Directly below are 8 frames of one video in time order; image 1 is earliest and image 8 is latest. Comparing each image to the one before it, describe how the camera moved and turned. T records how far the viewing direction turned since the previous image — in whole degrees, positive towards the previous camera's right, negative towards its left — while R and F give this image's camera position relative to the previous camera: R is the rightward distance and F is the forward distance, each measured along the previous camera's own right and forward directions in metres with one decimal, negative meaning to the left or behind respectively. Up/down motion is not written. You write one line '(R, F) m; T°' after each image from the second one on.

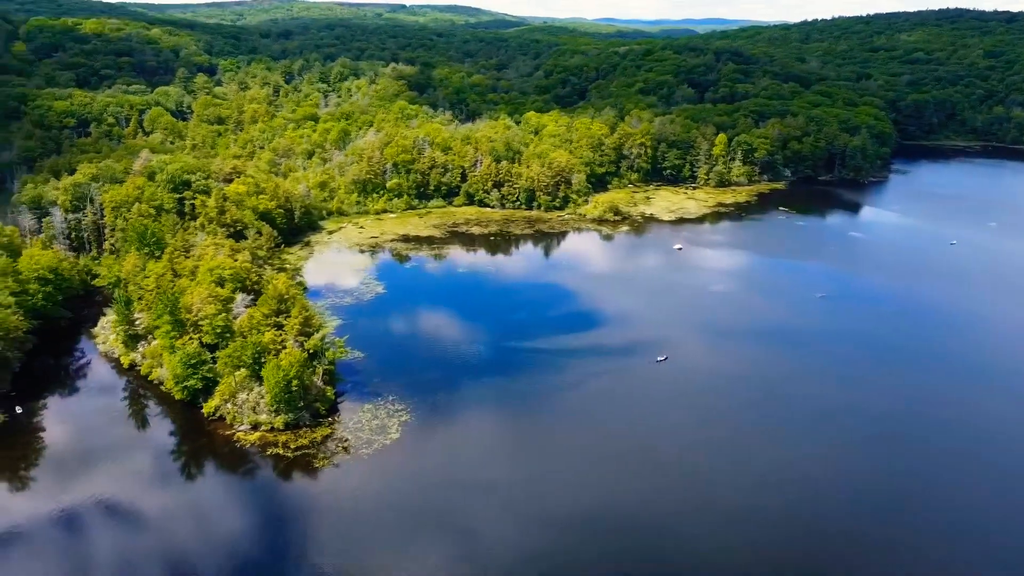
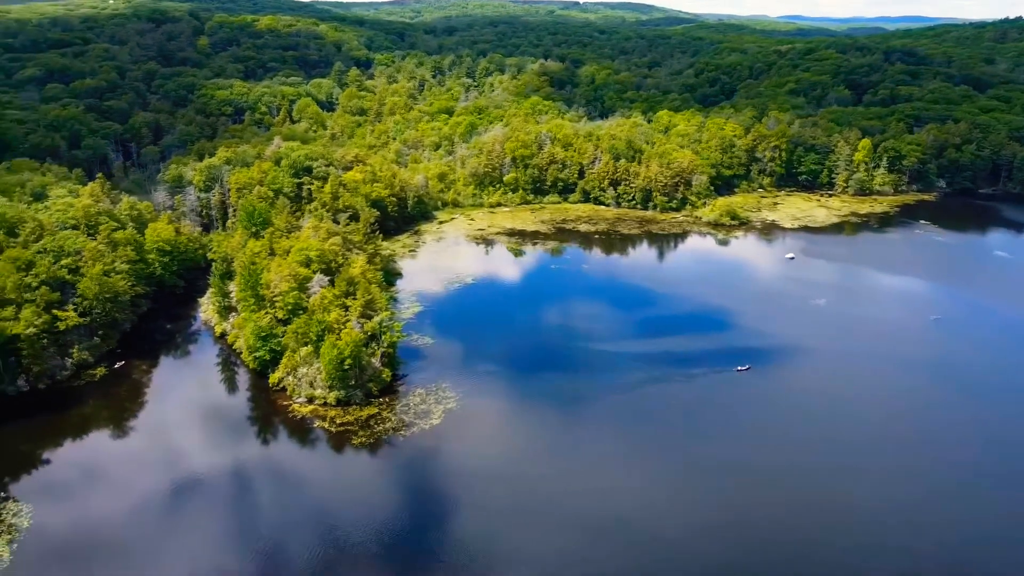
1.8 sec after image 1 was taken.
(+5.5, +0.5) m; -11°
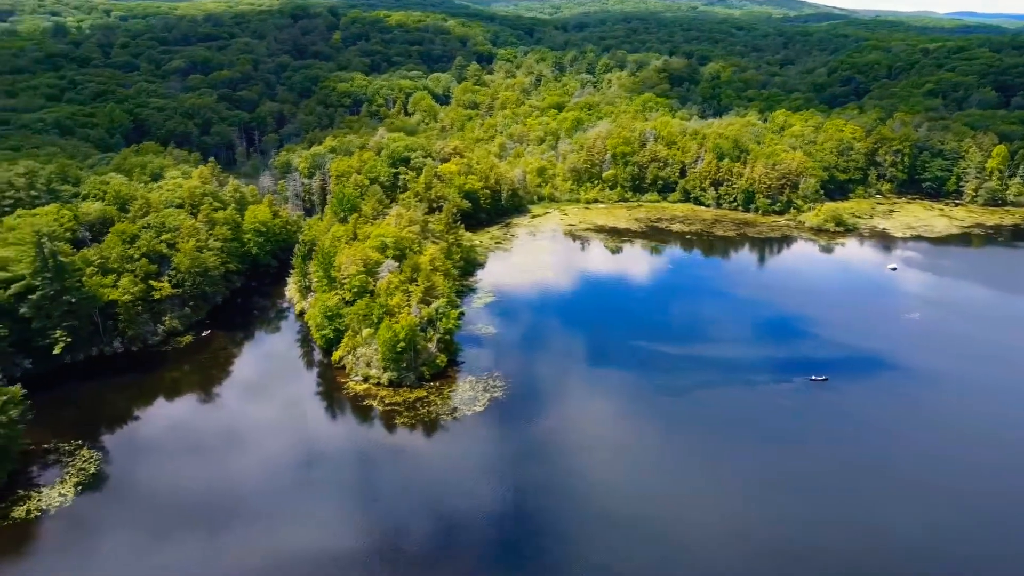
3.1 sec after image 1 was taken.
(+4.1, -0.1) m; -9°
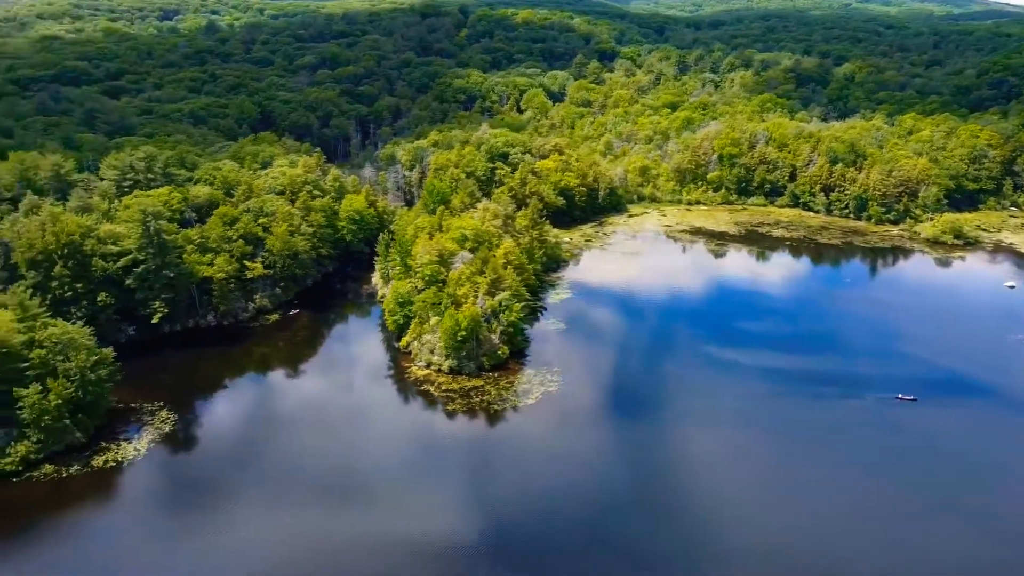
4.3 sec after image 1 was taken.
(+3.7, -0.2) m; -9°
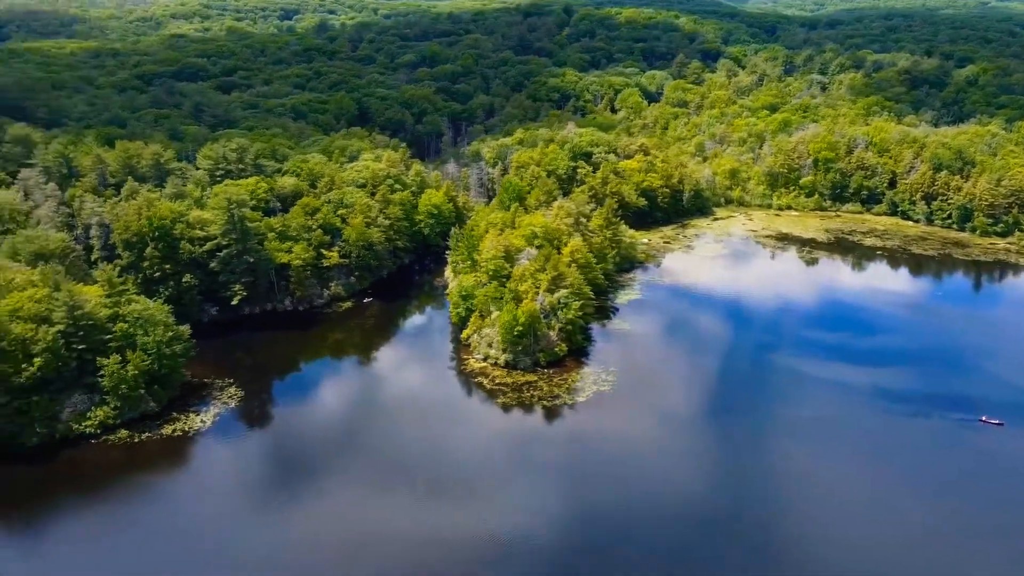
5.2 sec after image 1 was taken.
(+2.5, -0.2) m; -7°
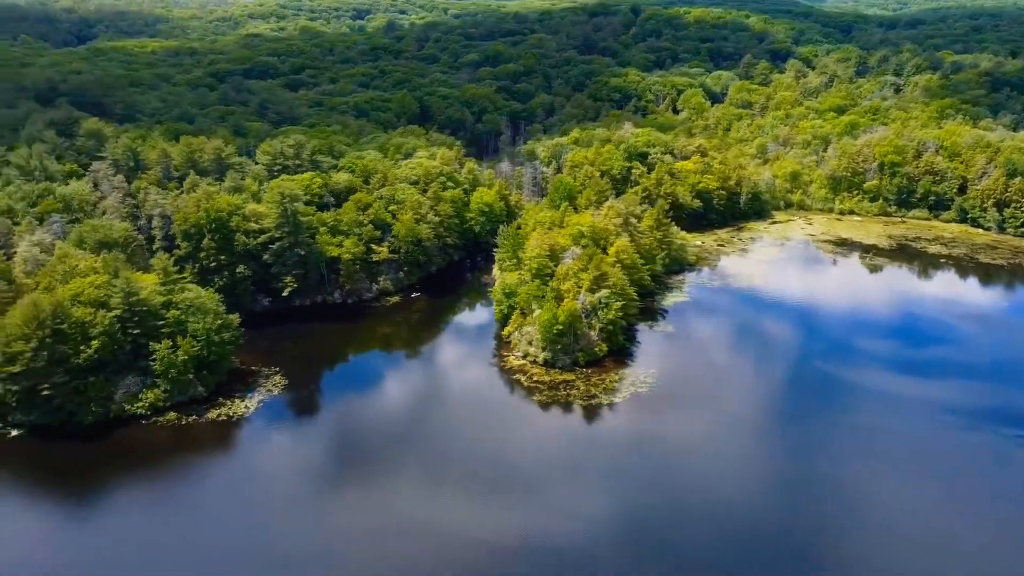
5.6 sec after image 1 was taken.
(+1.4, -0.2) m; -5°
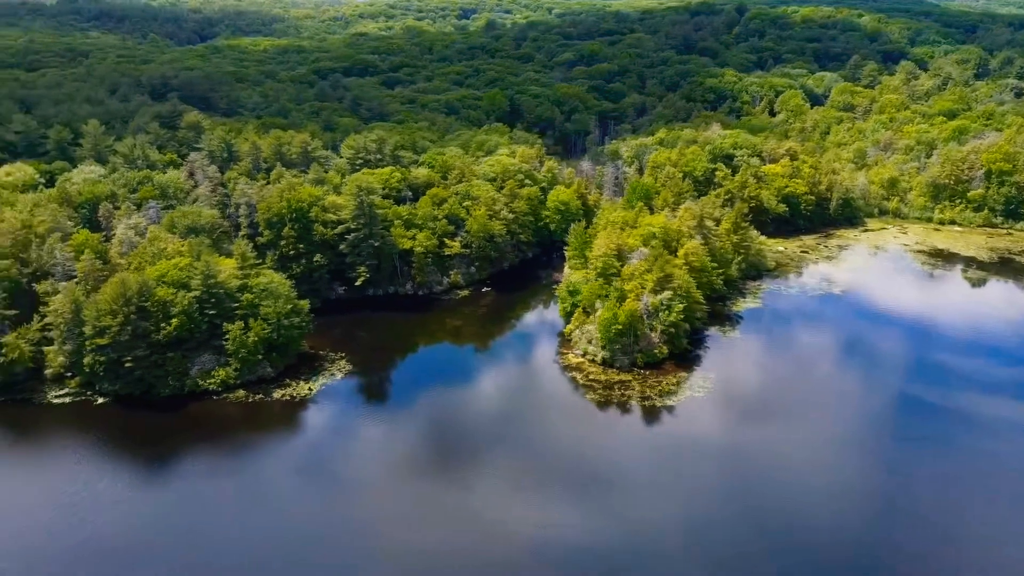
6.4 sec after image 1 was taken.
(+2.2, -0.2) m; -7°
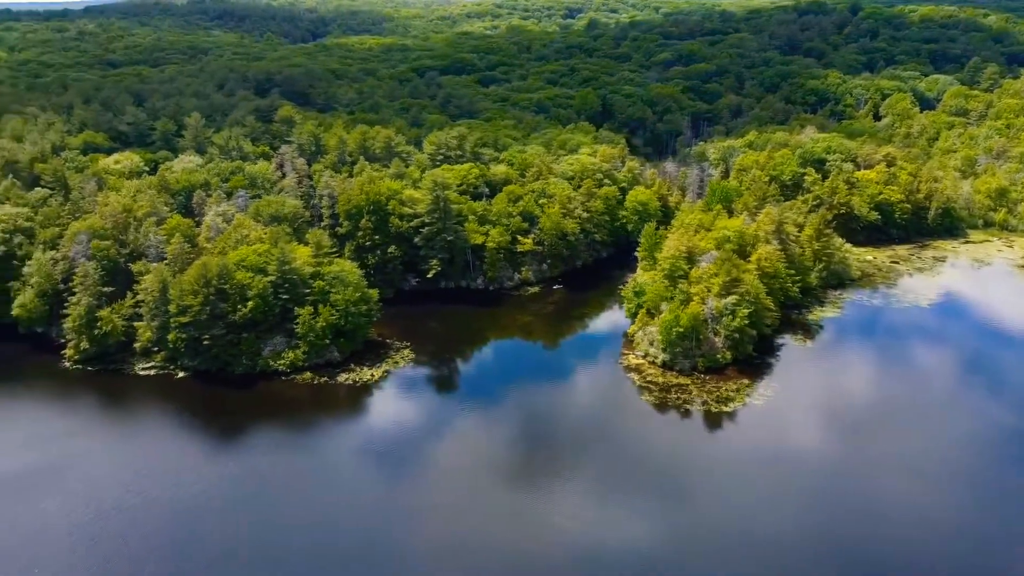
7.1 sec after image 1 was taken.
(+2.2, -0.3) m; -7°
